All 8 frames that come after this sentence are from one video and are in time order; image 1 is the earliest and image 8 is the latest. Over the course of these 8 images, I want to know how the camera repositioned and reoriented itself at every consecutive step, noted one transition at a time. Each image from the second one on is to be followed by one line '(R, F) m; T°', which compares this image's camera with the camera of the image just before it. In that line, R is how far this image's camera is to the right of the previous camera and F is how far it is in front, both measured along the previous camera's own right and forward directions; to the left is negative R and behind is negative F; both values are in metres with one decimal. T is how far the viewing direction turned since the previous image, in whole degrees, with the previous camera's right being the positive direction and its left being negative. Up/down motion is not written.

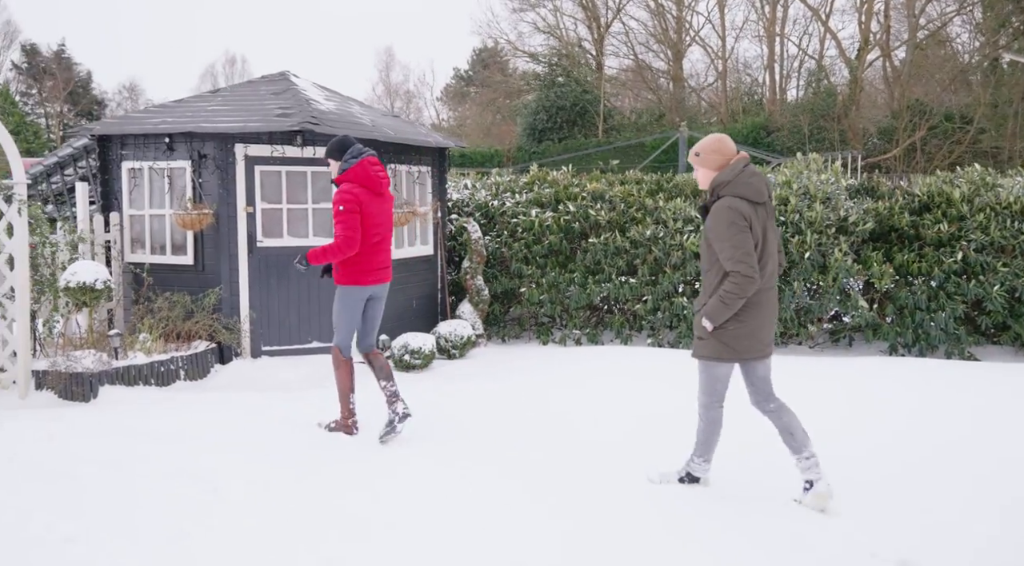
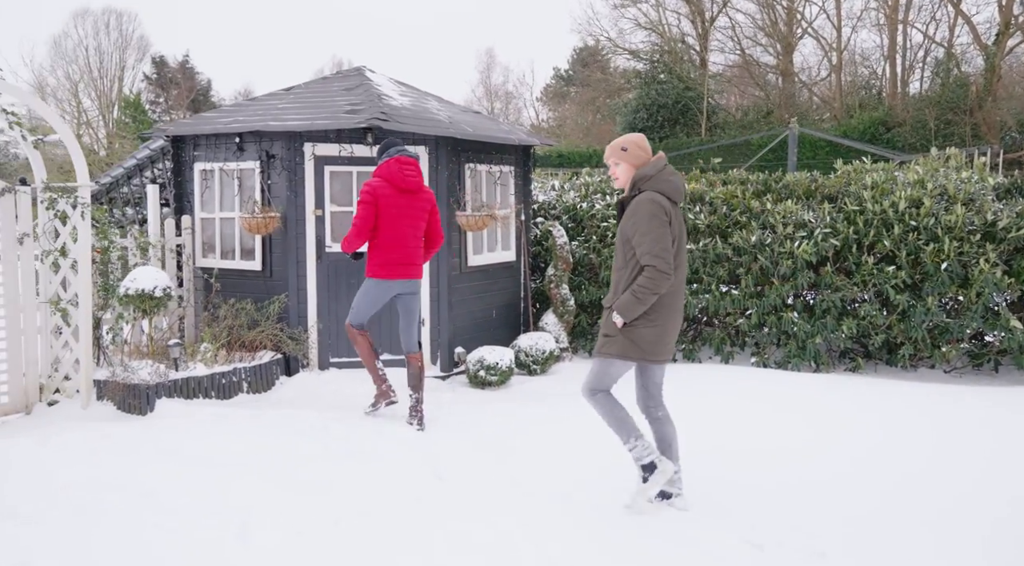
(+0.1, +0.7) m; -7°
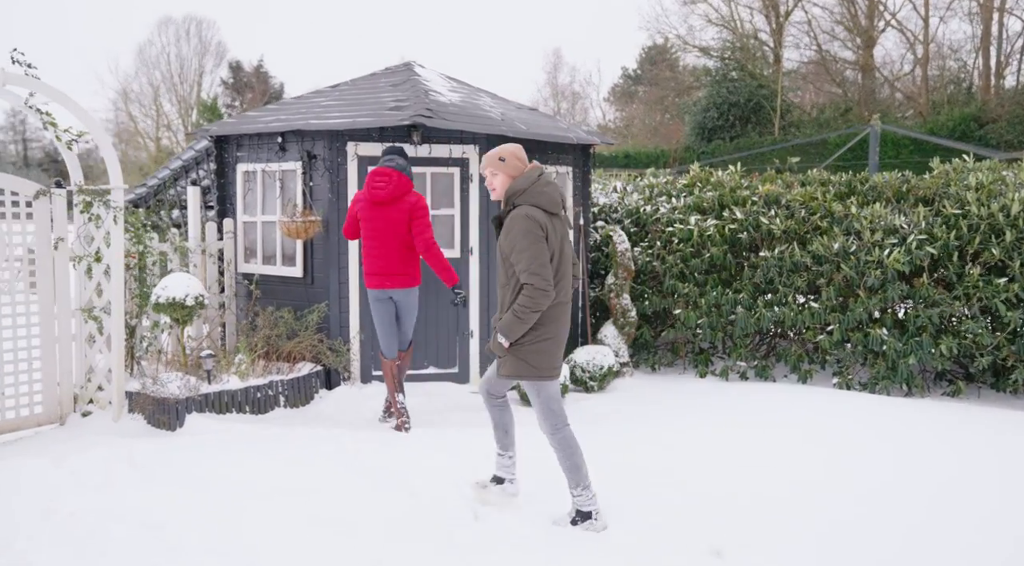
(+0.1, +0.6) m; -5°
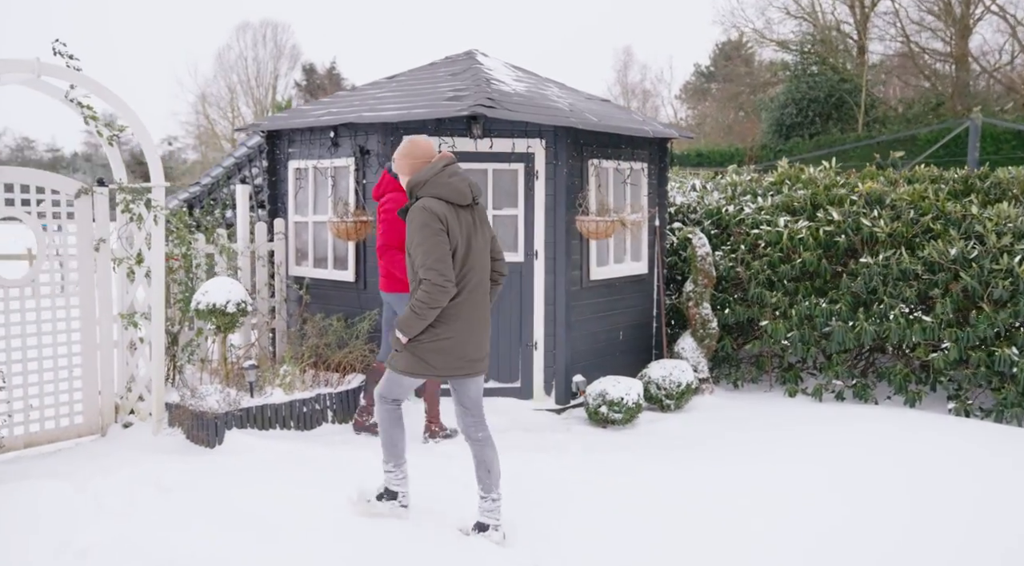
(0.0, +0.6) m; -5°
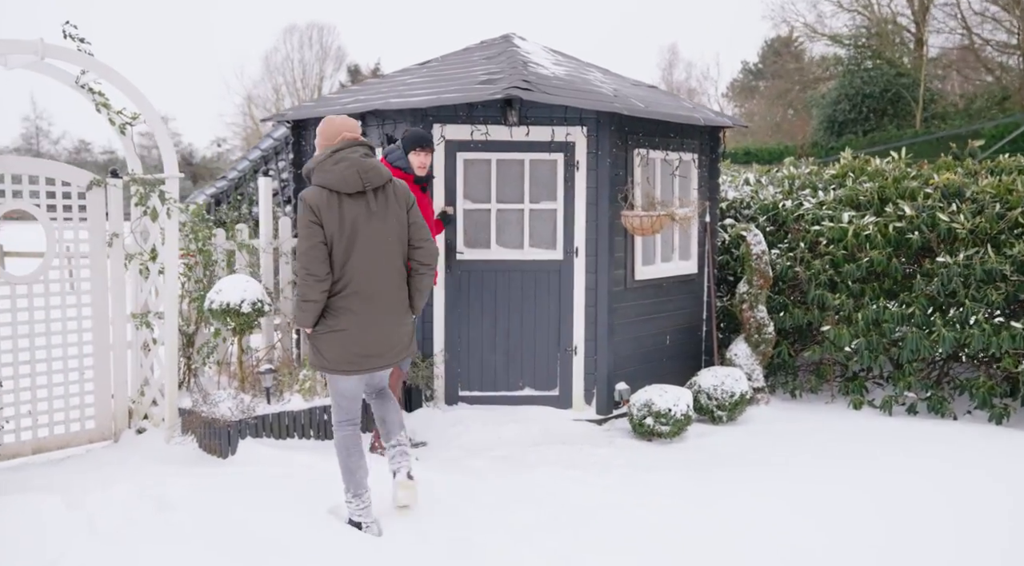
(0.0, +0.5) m; -3°
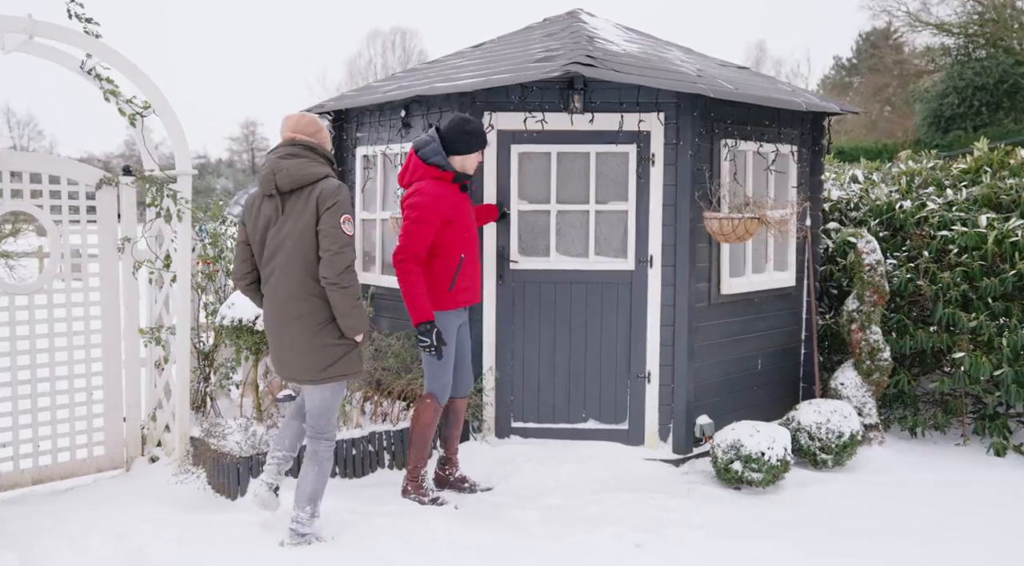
(+0.1, +0.9) m; -6°
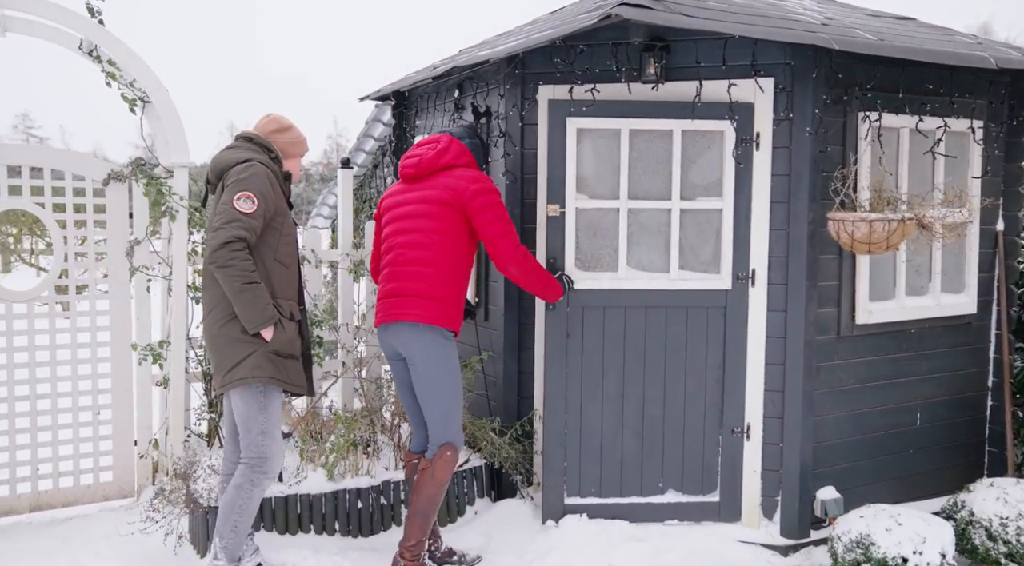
(+0.7, +1.2) m; -14°
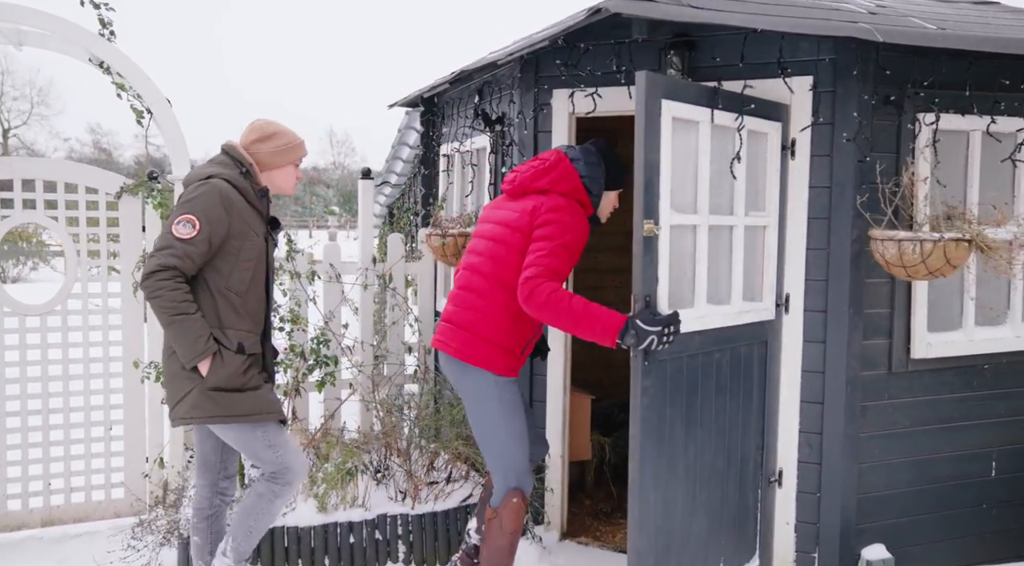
(+0.4, +0.4) m; -7°
